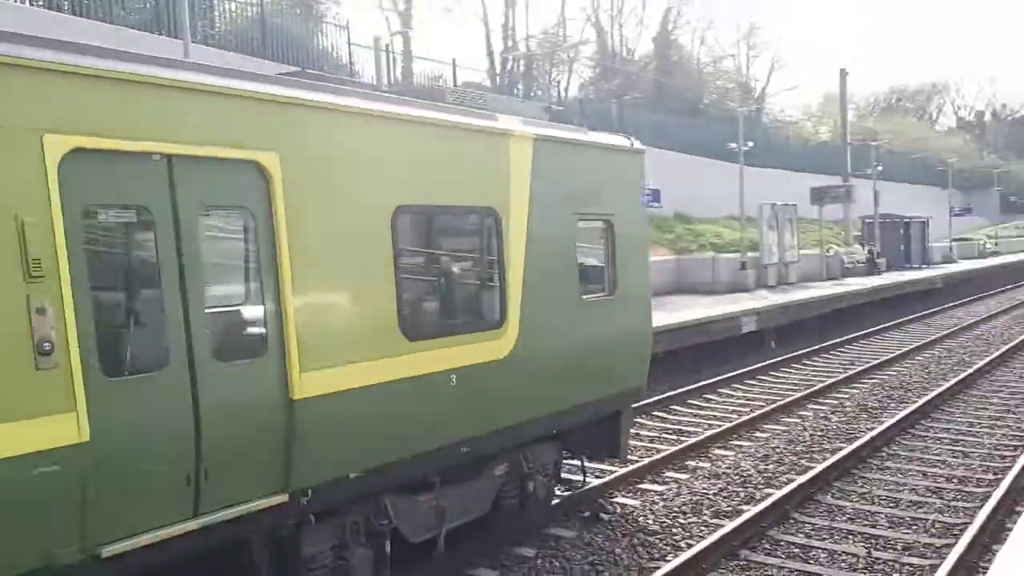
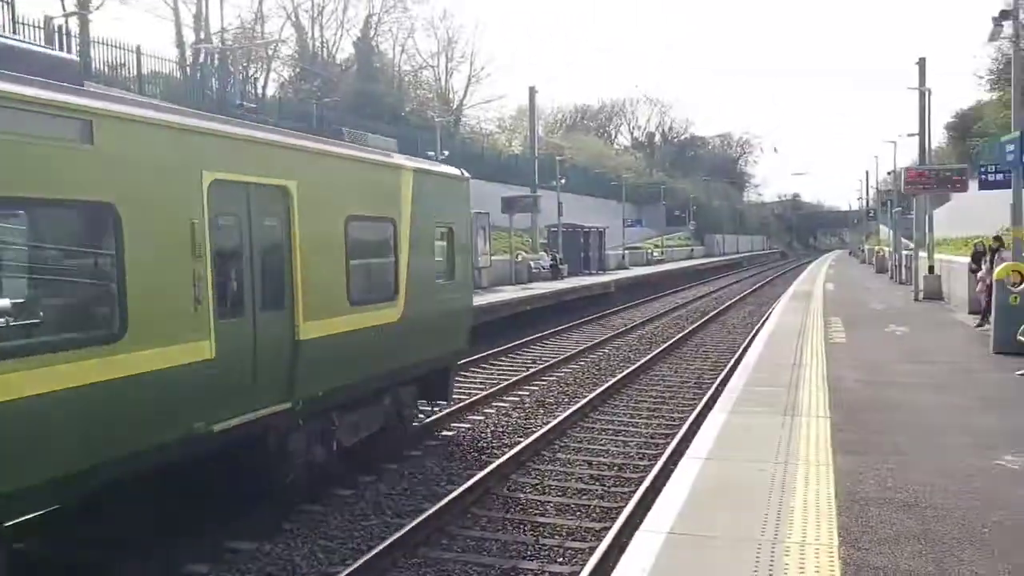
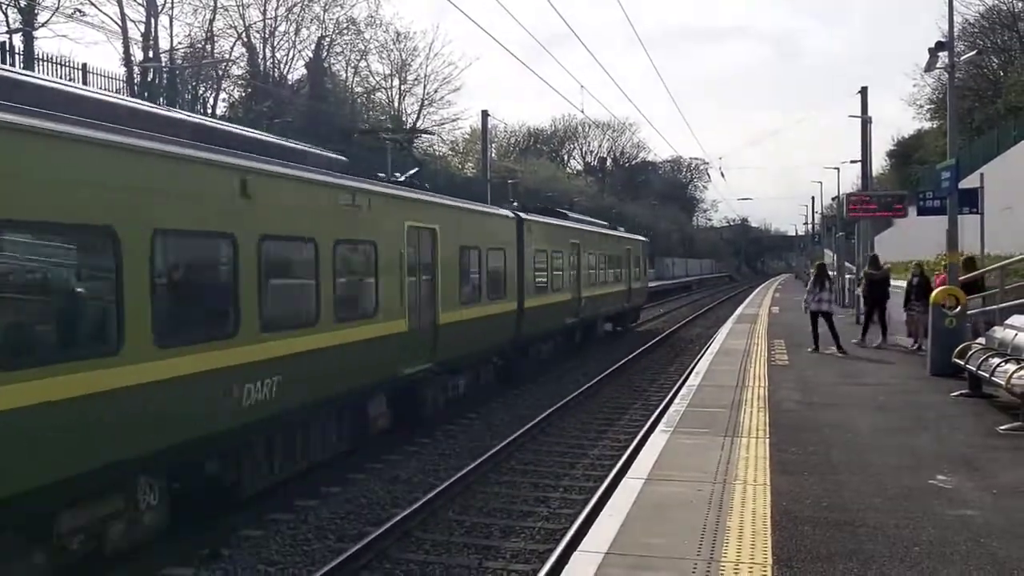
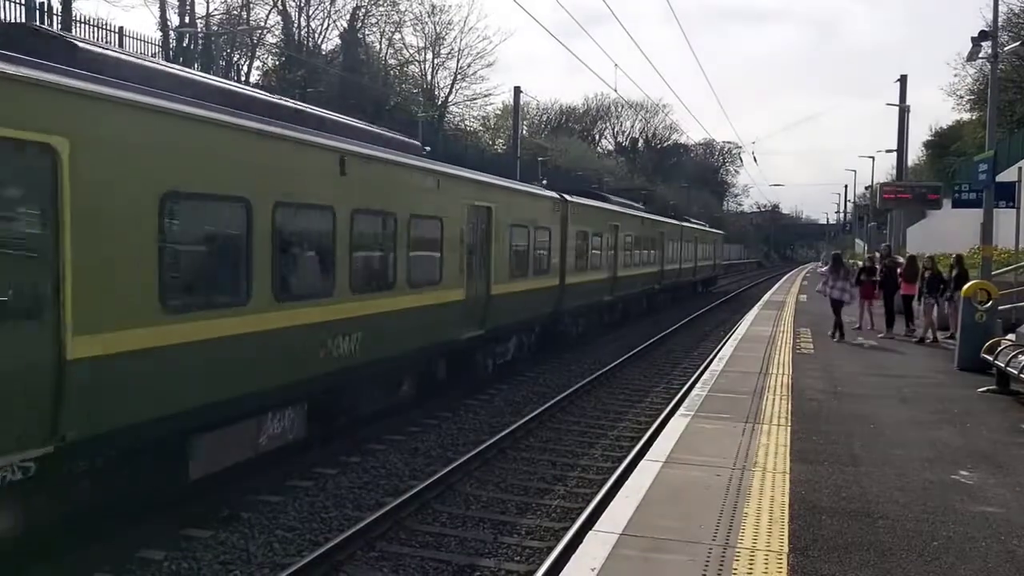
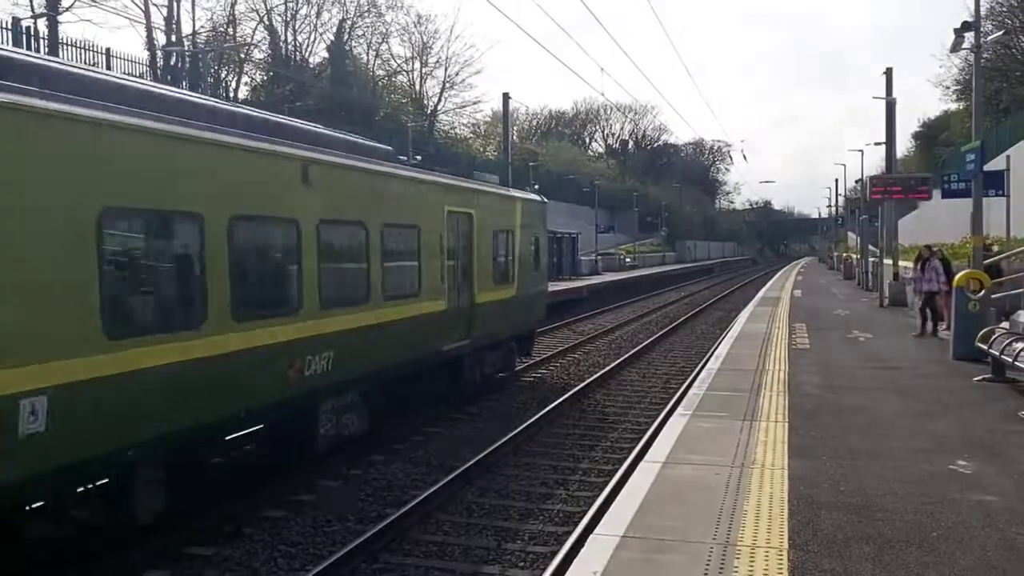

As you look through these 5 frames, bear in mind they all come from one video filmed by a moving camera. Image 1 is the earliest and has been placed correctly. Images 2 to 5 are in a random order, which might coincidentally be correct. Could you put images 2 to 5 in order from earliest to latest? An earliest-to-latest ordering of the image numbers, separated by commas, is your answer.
2, 5, 3, 4
